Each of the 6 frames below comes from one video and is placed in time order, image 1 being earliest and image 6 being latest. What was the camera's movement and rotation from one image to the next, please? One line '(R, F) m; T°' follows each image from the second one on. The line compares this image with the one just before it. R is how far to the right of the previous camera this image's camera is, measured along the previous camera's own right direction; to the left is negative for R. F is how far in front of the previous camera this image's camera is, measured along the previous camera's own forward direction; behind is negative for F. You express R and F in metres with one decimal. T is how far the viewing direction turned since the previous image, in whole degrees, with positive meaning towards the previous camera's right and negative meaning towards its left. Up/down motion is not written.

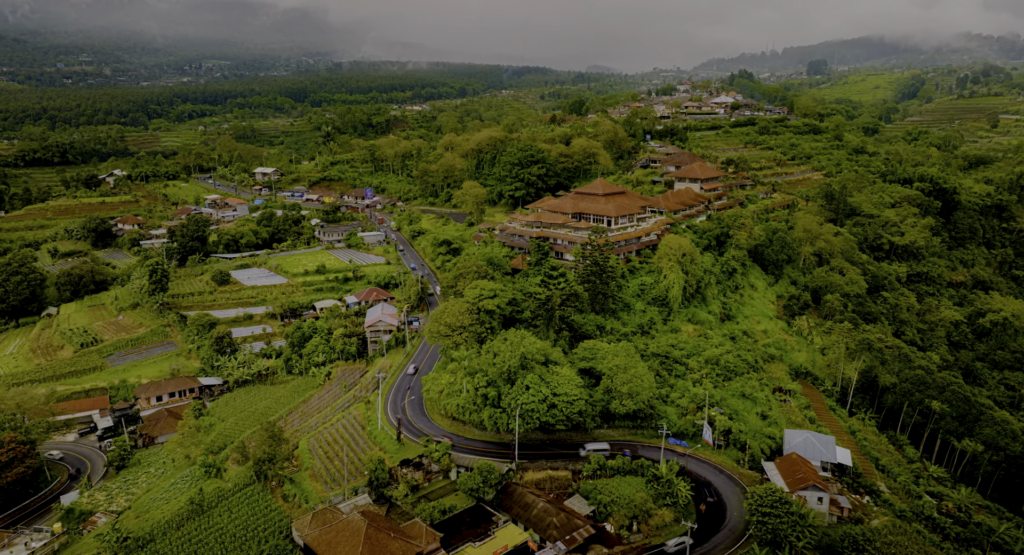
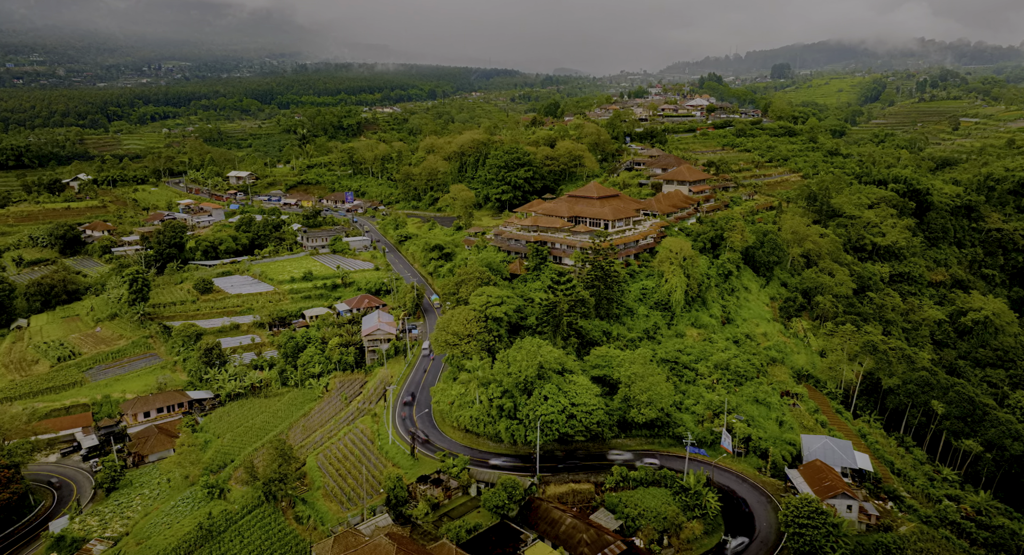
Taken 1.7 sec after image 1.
(-1.6, +0.7) m; +3°
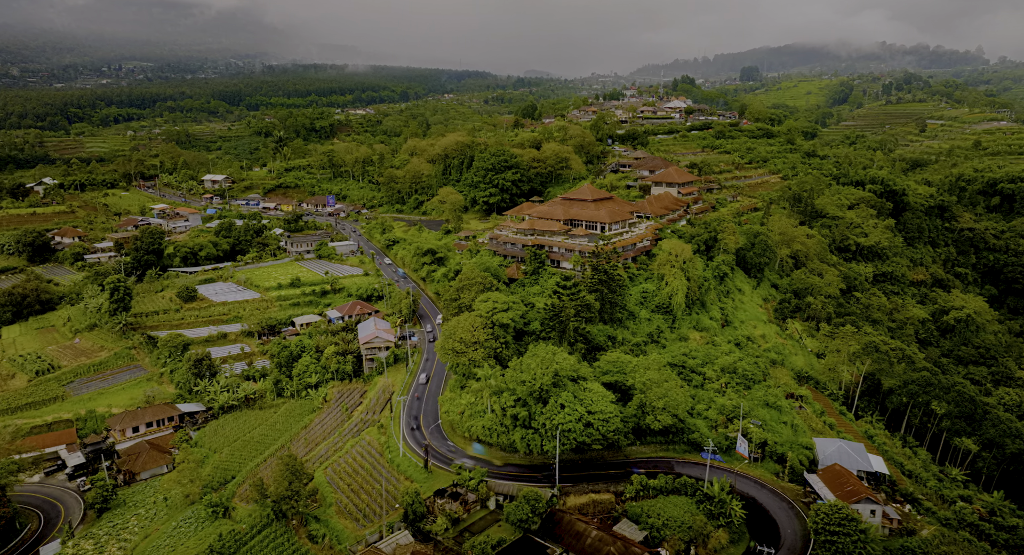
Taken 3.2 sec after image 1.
(-1.4, +0.5) m; +2°
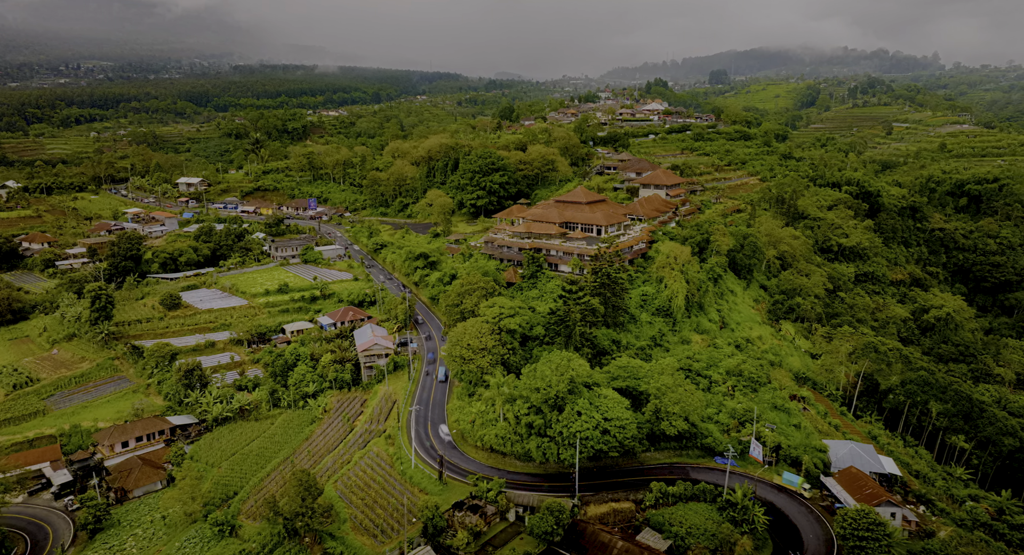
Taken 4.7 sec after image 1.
(-1.4, +0.4) m; +2°
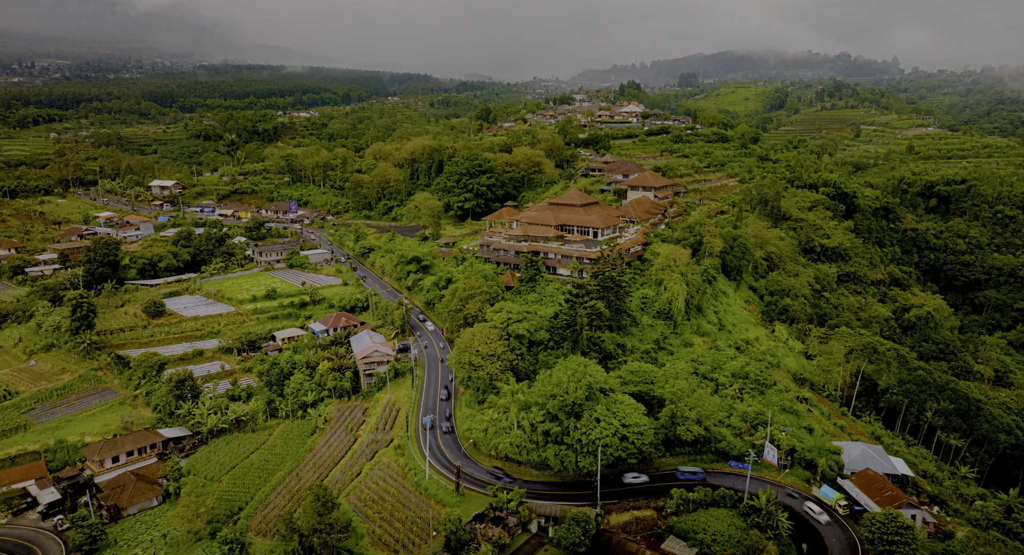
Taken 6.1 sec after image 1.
(-1.4, +0.4) m; +2°
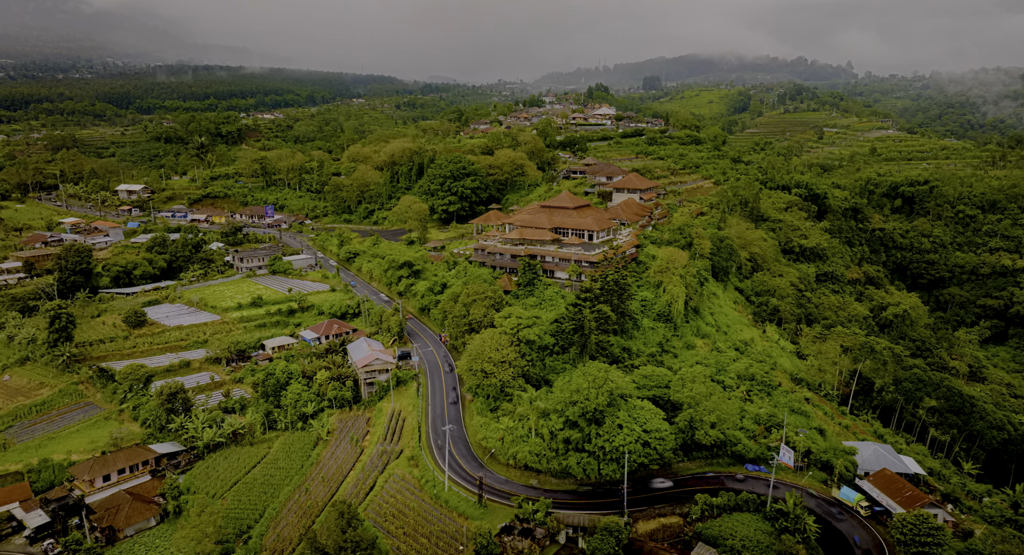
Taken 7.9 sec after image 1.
(-1.7, +0.4) m; +3°
